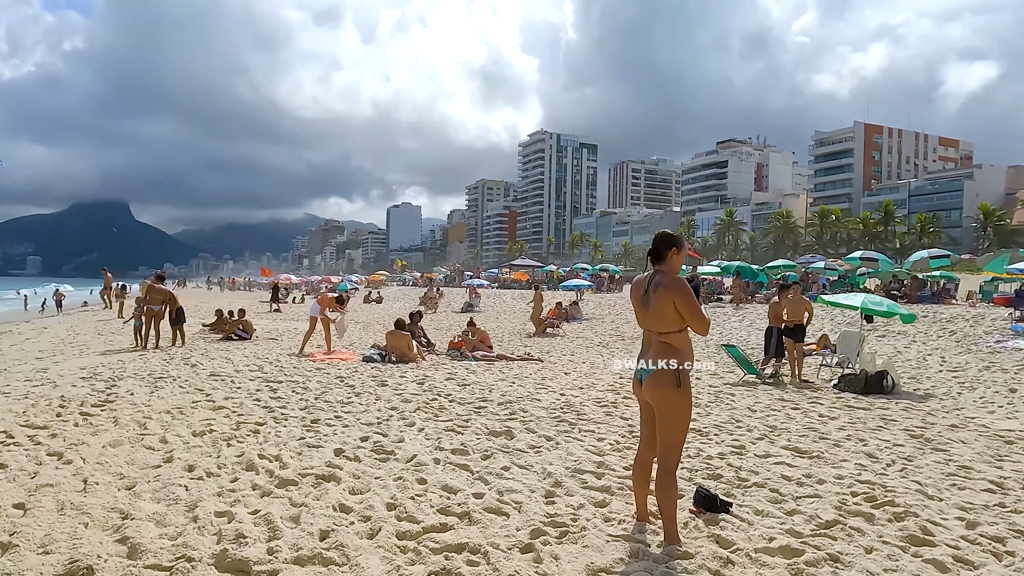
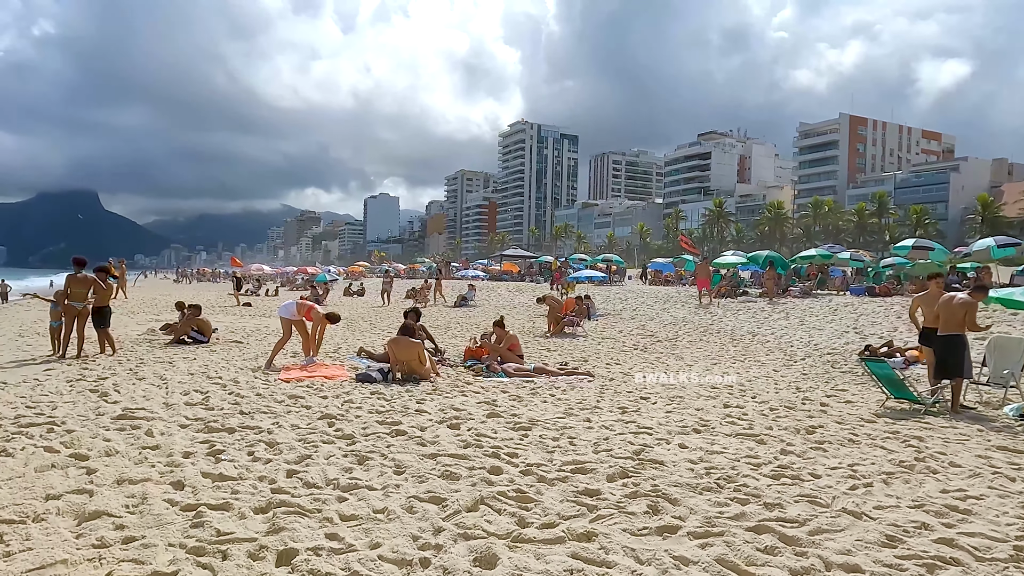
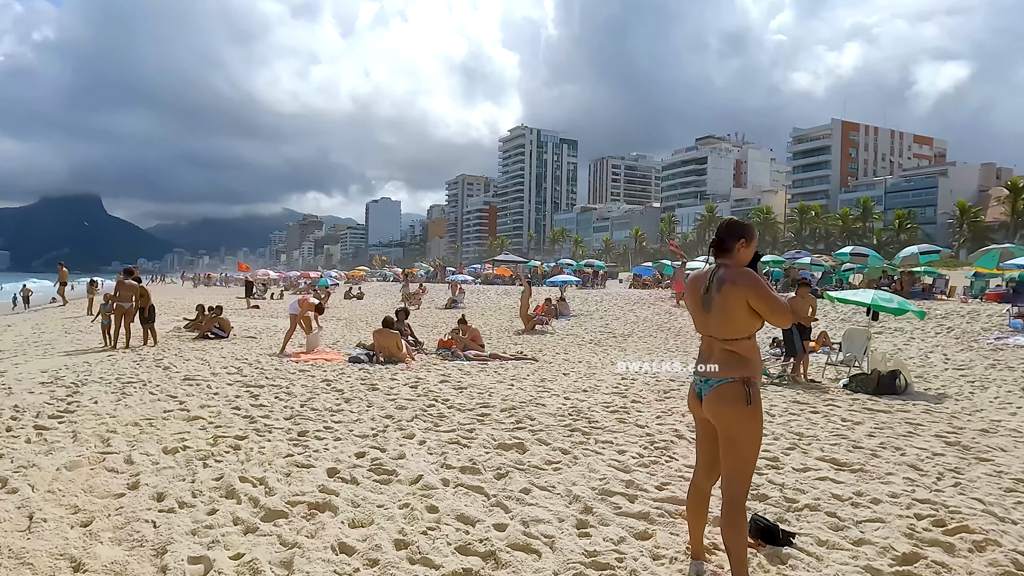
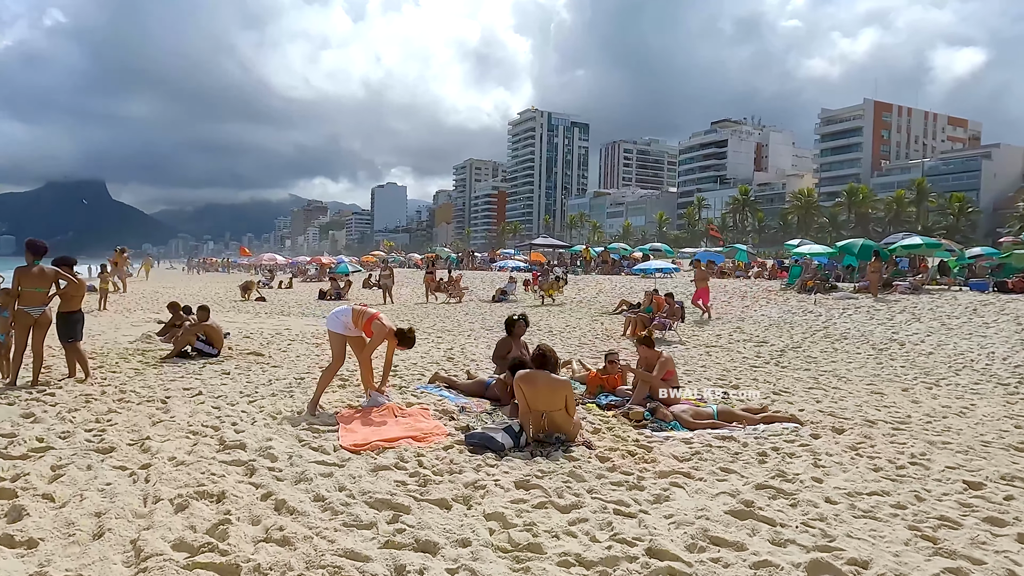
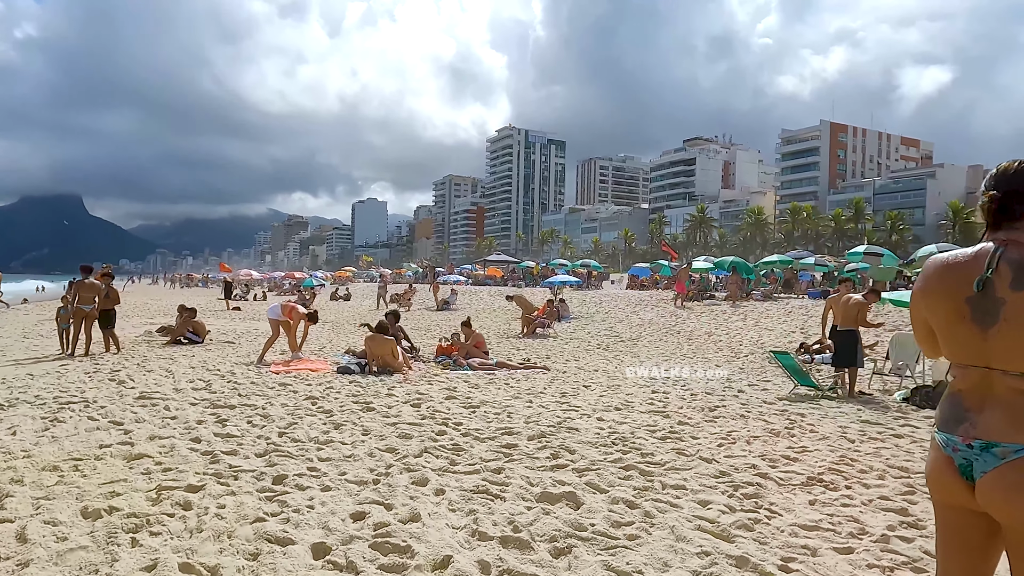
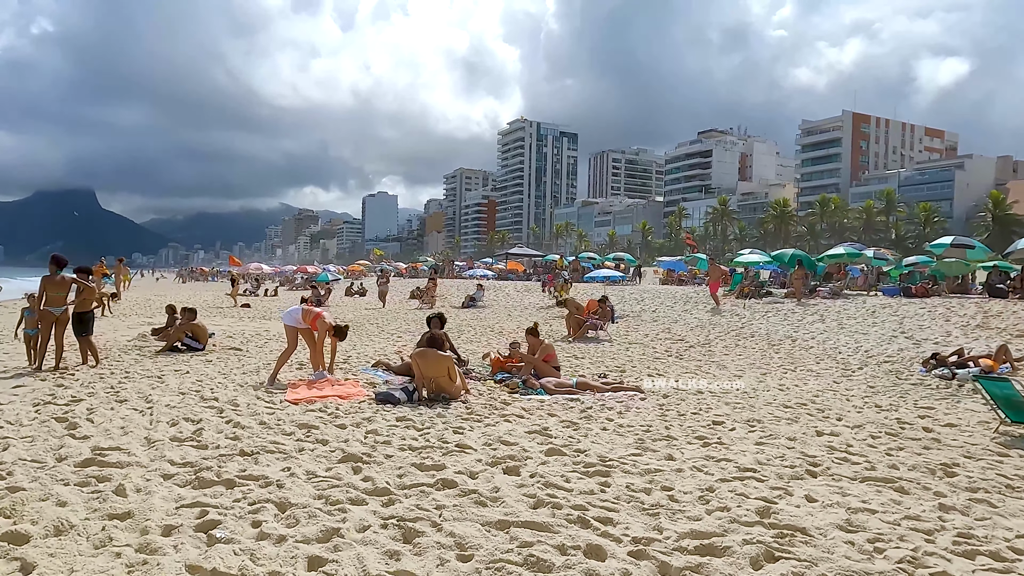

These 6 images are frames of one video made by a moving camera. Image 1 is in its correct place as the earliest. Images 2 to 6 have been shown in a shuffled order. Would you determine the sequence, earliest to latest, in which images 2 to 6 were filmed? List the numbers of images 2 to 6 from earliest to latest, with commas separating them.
3, 5, 2, 6, 4
